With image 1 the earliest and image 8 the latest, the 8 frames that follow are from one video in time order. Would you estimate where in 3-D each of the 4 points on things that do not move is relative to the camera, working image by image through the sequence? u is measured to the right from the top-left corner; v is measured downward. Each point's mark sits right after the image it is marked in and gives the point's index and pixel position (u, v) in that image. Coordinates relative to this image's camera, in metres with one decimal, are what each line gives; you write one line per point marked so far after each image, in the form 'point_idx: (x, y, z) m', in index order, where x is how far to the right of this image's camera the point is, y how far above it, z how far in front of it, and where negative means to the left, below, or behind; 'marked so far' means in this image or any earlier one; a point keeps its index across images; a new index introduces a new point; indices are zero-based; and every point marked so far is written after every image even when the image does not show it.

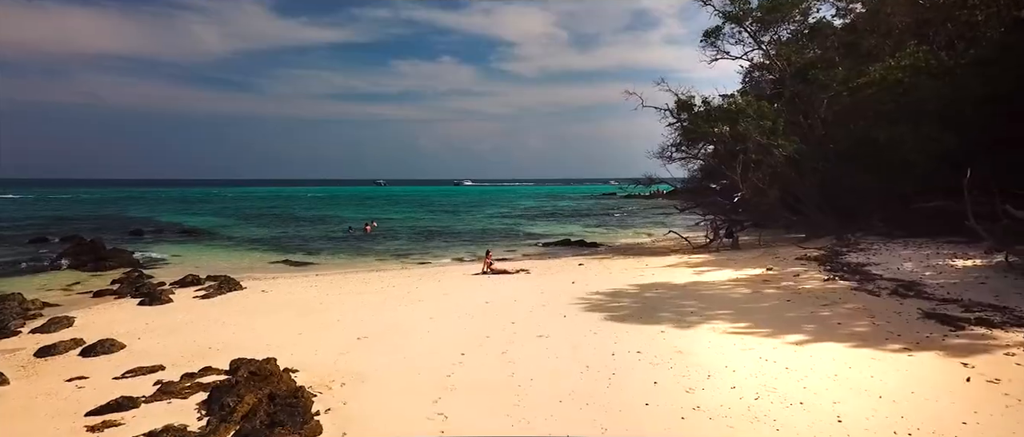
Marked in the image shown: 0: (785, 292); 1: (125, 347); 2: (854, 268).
0: (+5.7, -1.5, +13.2) m
1: (-7.3, -2.4, +12.0) m
2: (+8.3, -1.2, +15.6) m
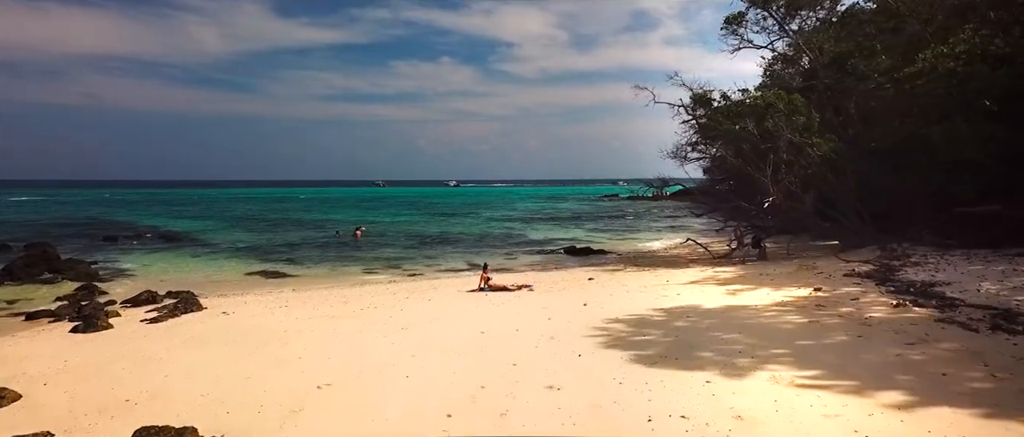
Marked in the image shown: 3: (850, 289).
0: (+5.7, -1.8, +10.7) m
1: (-7.2, -2.6, +9.5) m
2: (+8.3, -1.4, +13.1) m
3: (+7.2, -1.5, +13.6) m
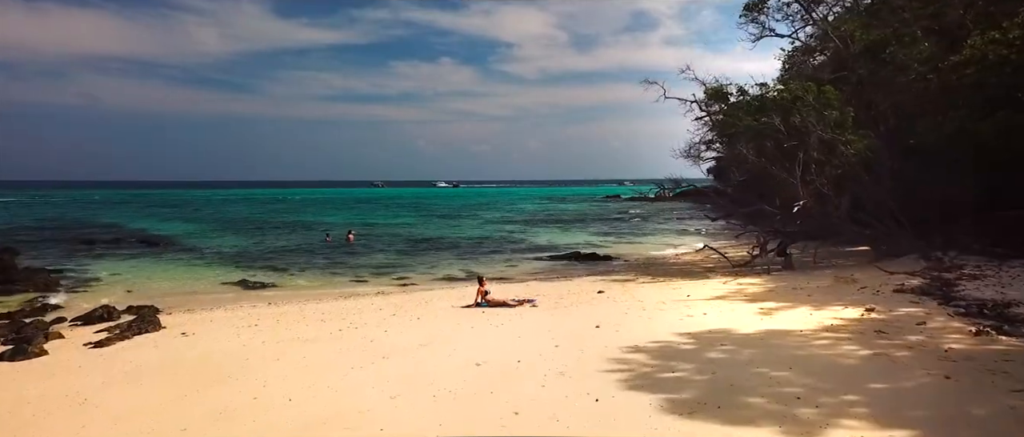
0: (+5.7, -1.9, +8.7) m
1: (-7.2, -2.8, +7.5) m
2: (+8.3, -1.6, +11.1) m
3: (+7.2, -1.6, +11.6) m
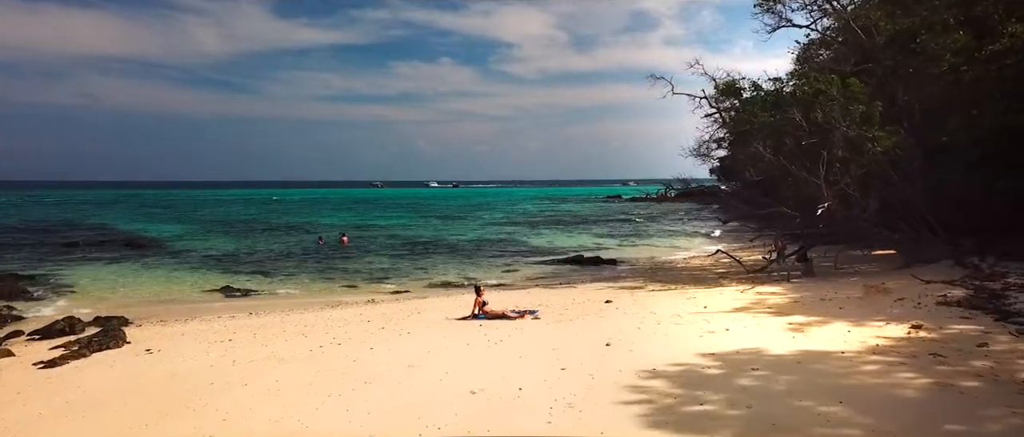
0: (+5.7, -2.0, +7.3) m
1: (-7.2, -2.9, +6.1) m
2: (+8.3, -1.6, +9.7) m
3: (+7.2, -1.7, +10.2) m
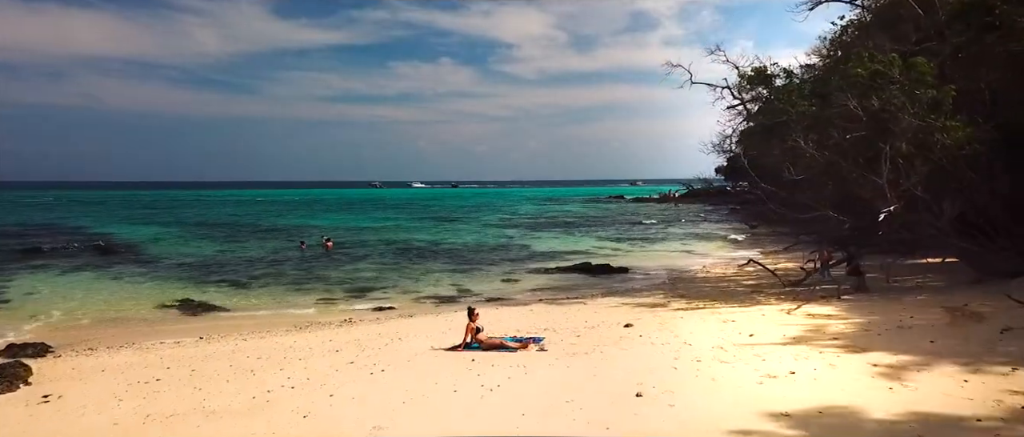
0: (+5.7, -2.1, +4.6) m
1: (-7.2, -3.0, +3.4) m
2: (+8.3, -1.8, +7.0) m
3: (+7.2, -1.8, +7.5) m
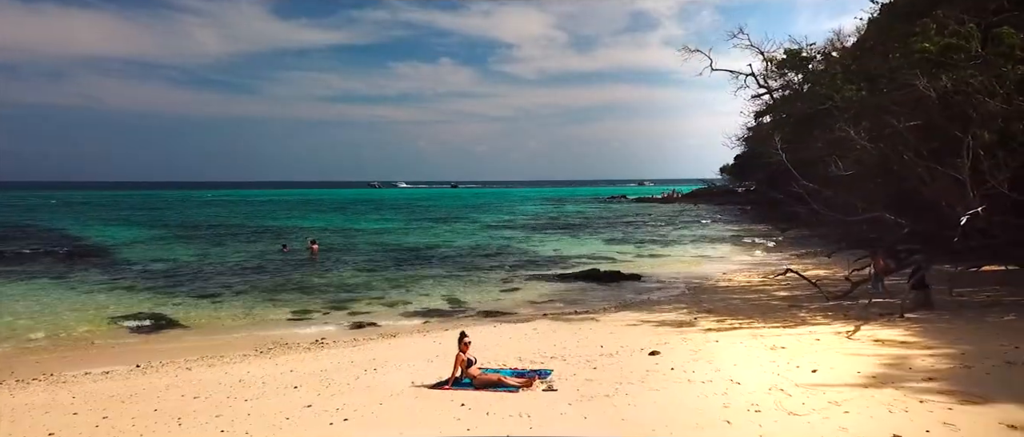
0: (+5.7, -2.2, +2.2) m
1: (-7.2, -3.1, +1.0) m
2: (+8.3, -1.8, +4.6) m
3: (+7.2, -1.9, +5.1) m
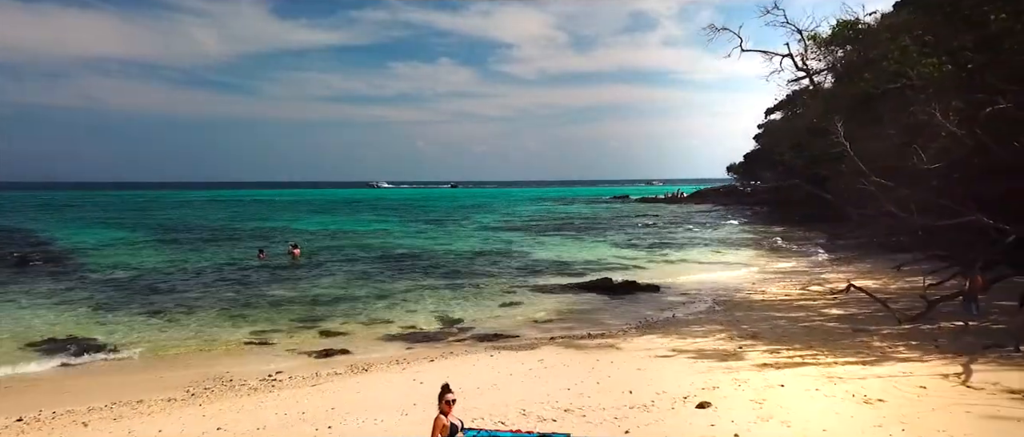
0: (+5.7, -2.3, -0.6) m
1: (-7.2, -3.2, -1.8) m
2: (+8.4, -1.9, +1.8) m
3: (+7.2, -2.0, +2.3) m
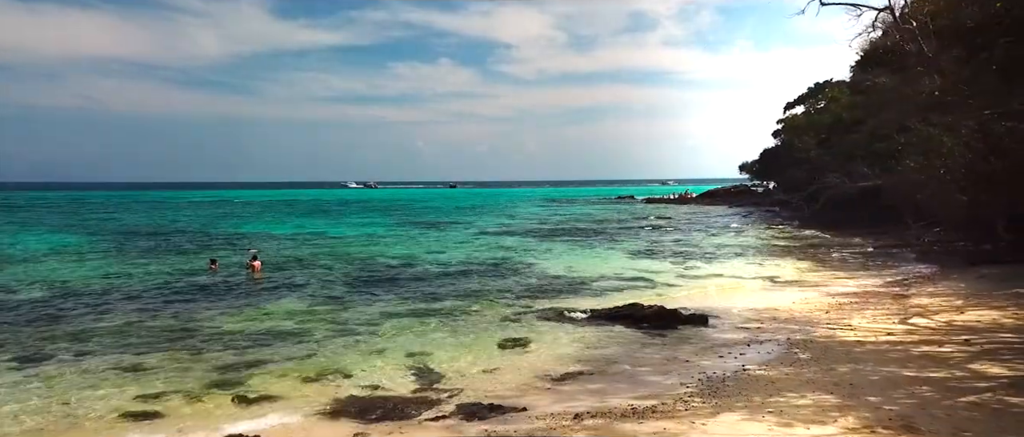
0: (+5.8, -2.5, -5.3) m
1: (-7.1, -3.4, -6.6) m
2: (+8.4, -2.1, -3.0) m
3: (+7.3, -2.2, -2.4) m
